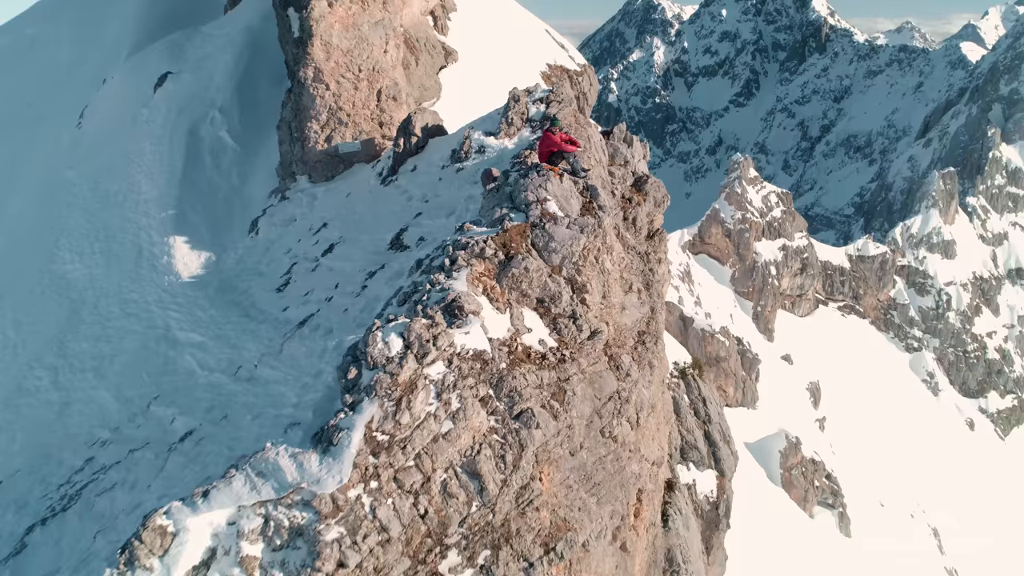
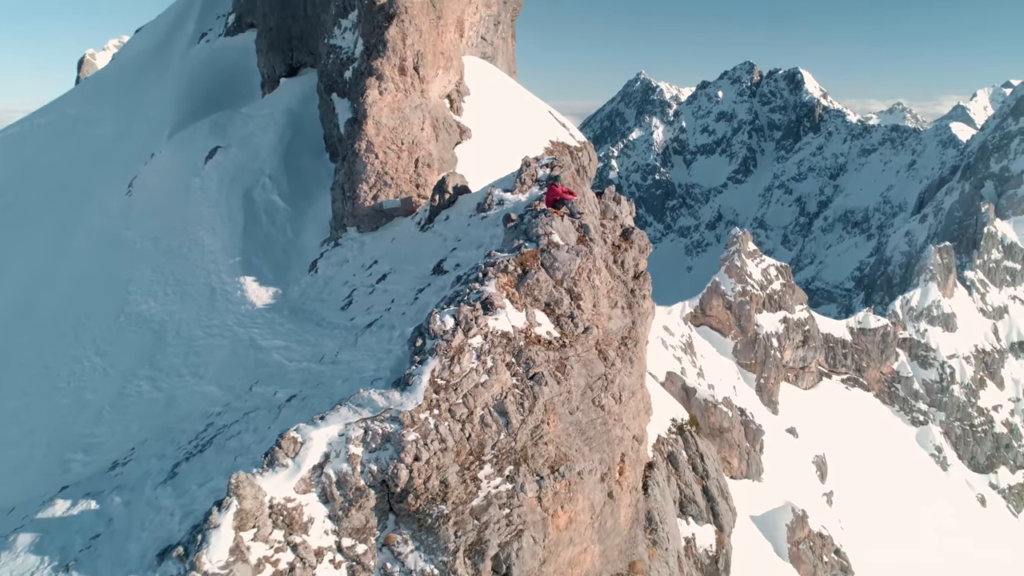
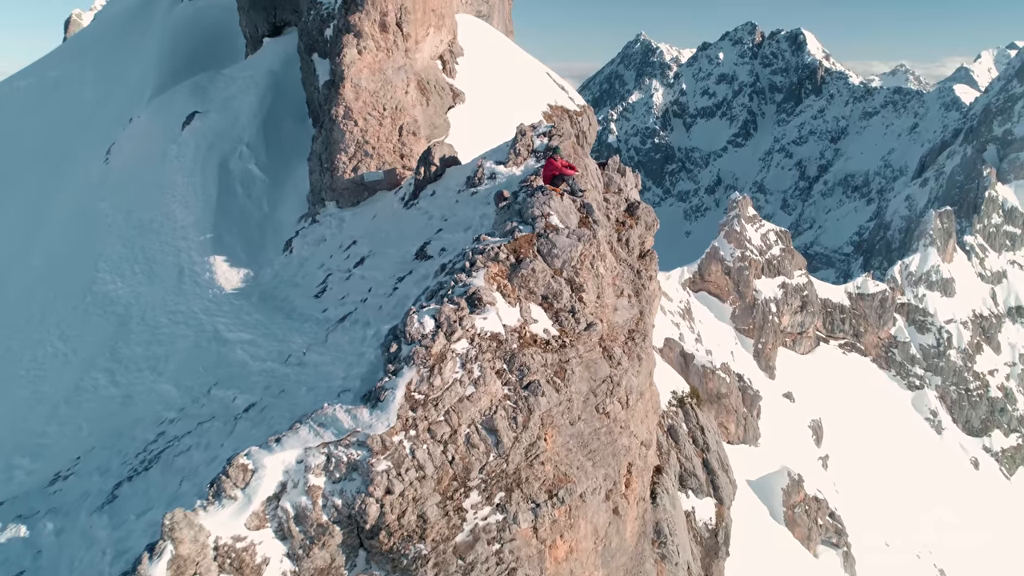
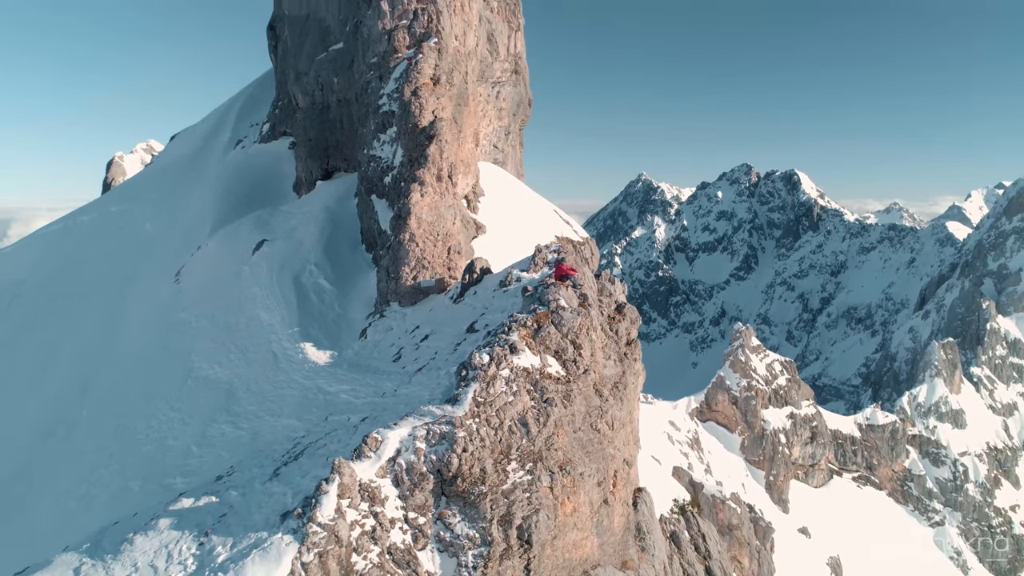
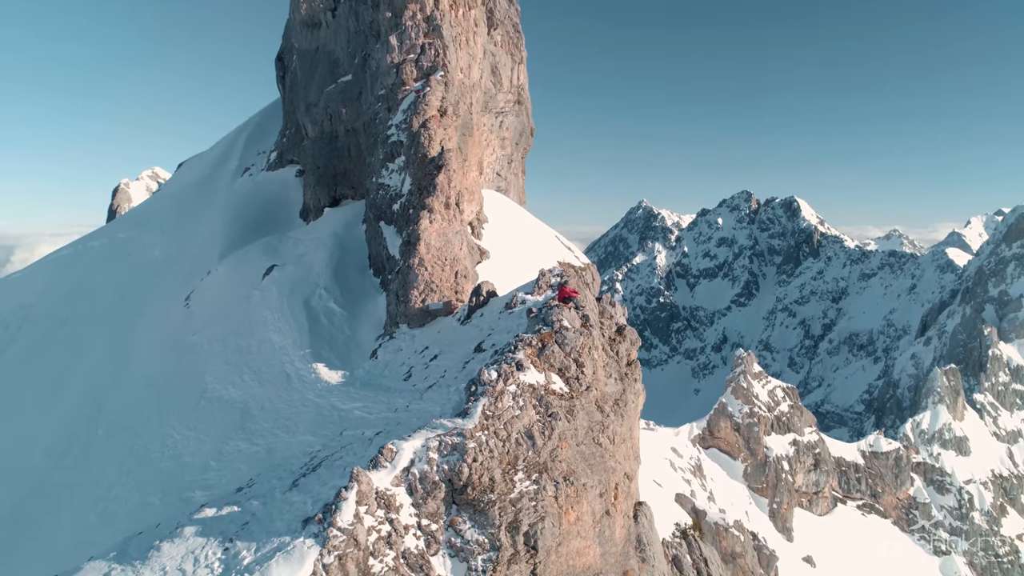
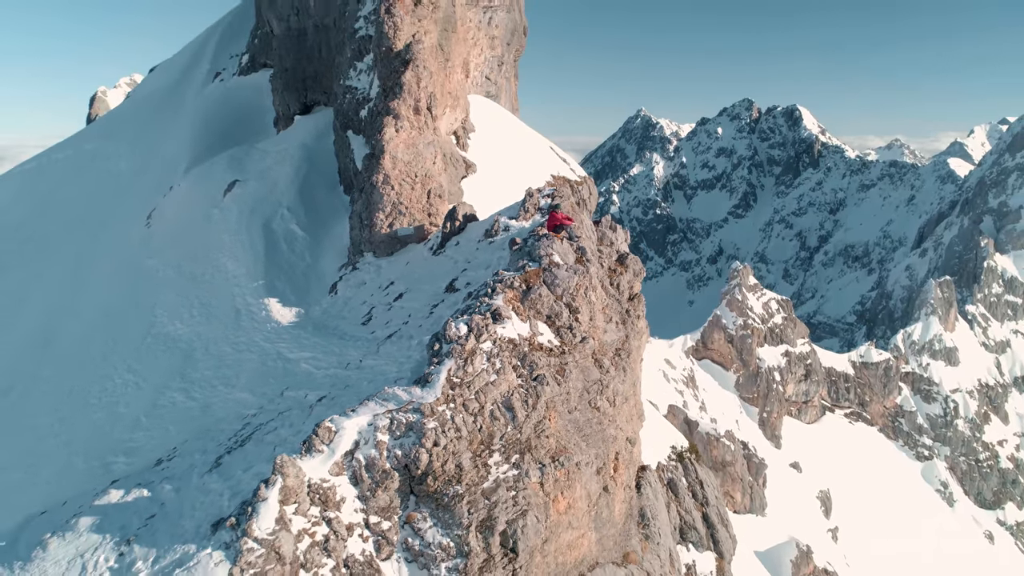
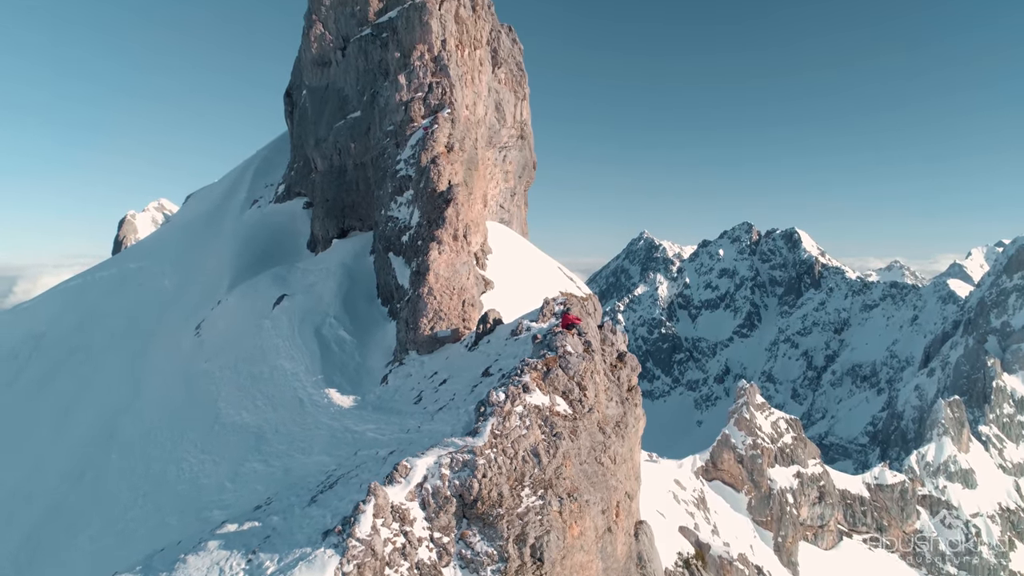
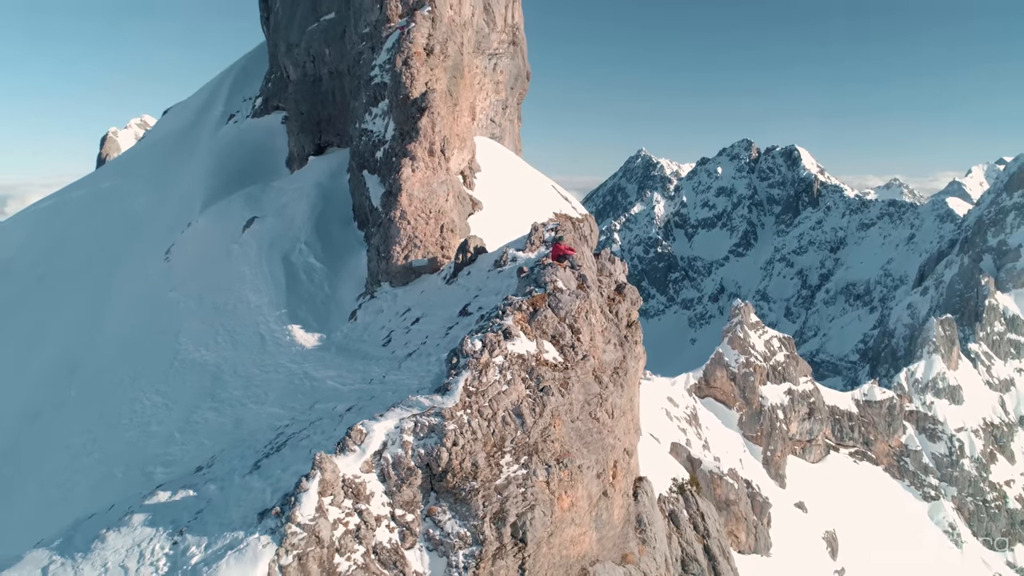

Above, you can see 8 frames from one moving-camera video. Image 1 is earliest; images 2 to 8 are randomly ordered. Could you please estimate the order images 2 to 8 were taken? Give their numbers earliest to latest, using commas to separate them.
3, 2, 6, 8, 4, 5, 7
